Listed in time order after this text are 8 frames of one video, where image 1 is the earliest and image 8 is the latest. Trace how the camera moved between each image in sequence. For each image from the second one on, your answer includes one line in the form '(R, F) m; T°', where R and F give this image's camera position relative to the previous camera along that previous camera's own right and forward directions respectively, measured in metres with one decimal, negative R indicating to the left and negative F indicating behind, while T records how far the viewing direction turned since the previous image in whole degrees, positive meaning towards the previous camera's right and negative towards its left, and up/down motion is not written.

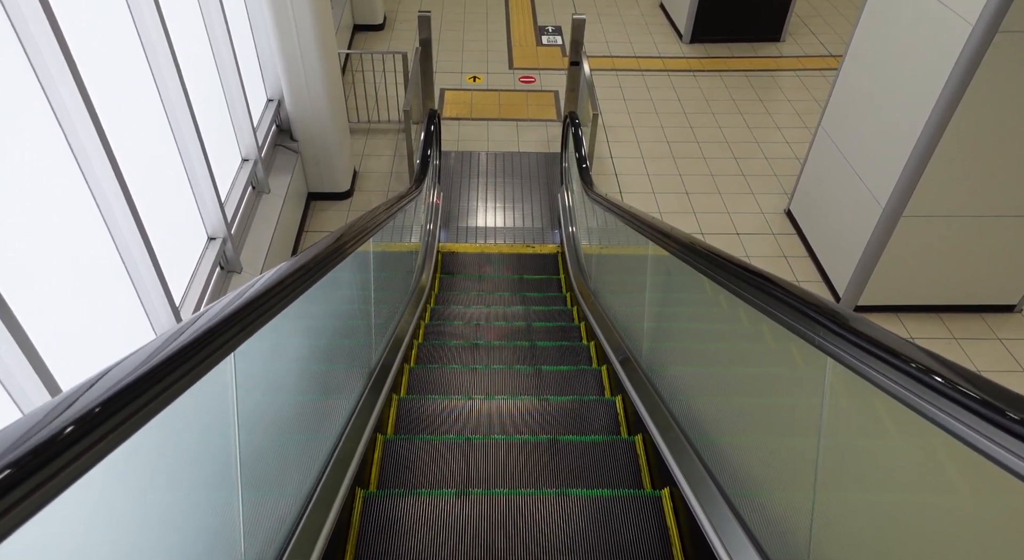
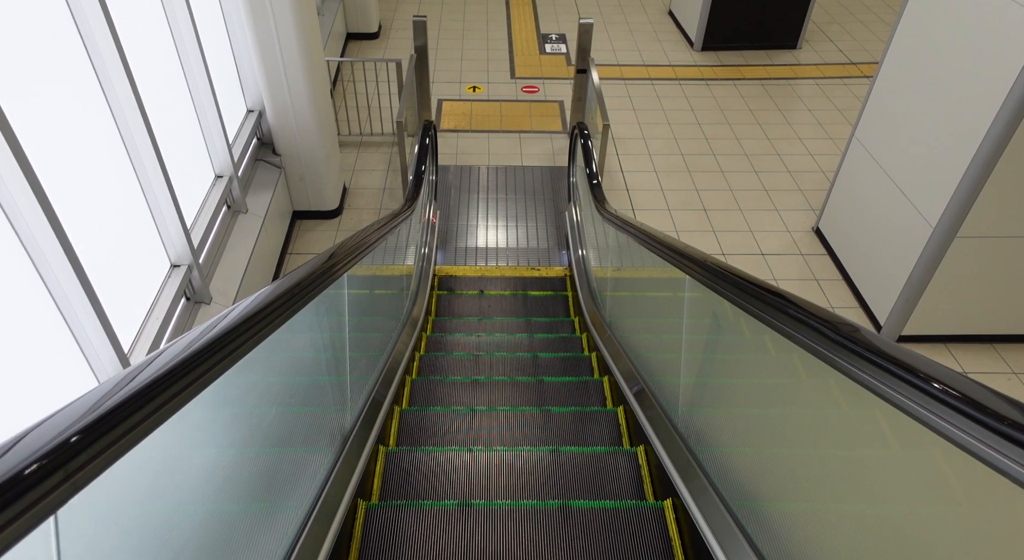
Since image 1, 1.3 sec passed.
(0.0, +0.5) m; 0°
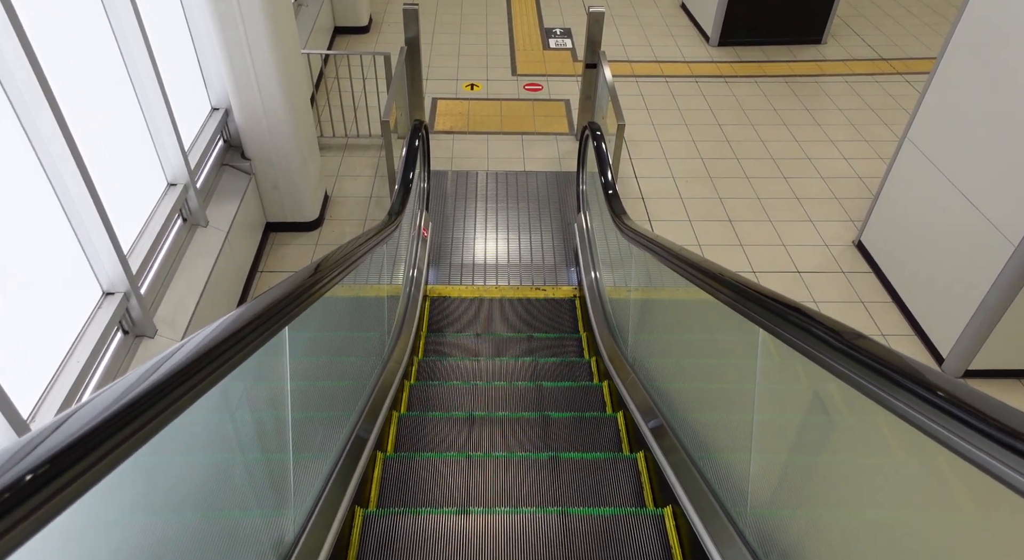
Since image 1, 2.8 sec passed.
(0.0, +0.6) m; 0°
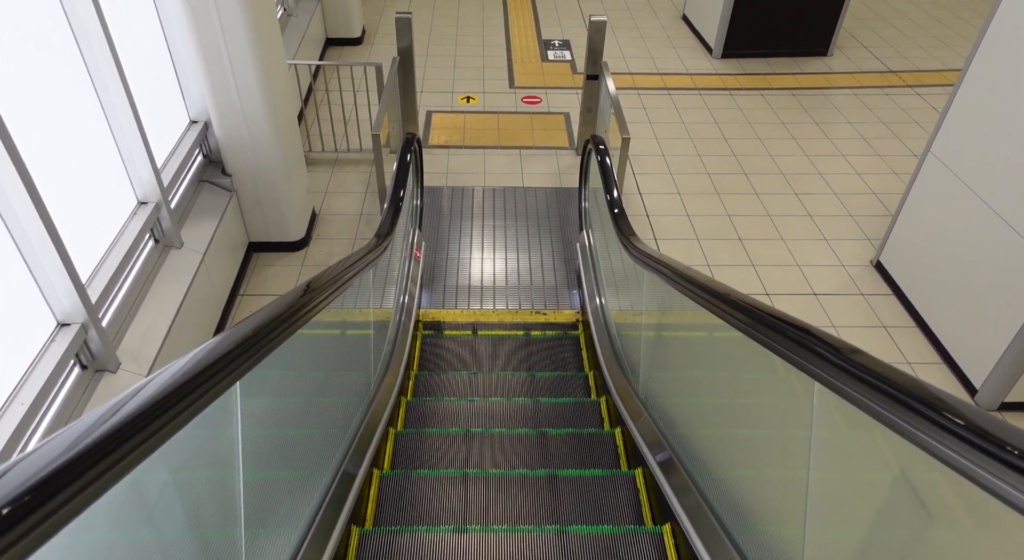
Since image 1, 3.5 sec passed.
(0.0, +0.3) m; 0°
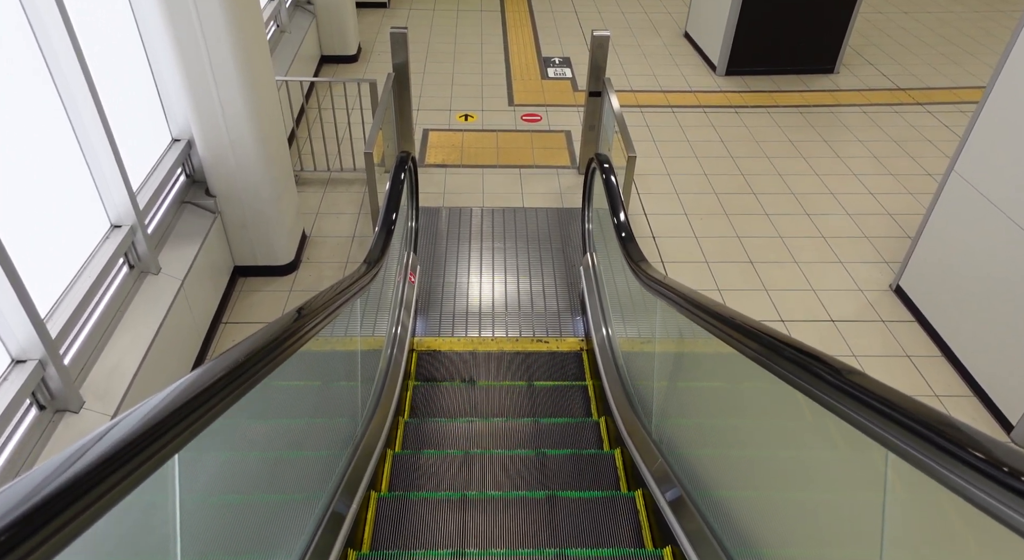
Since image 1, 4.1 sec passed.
(0.0, +0.2) m; 0°
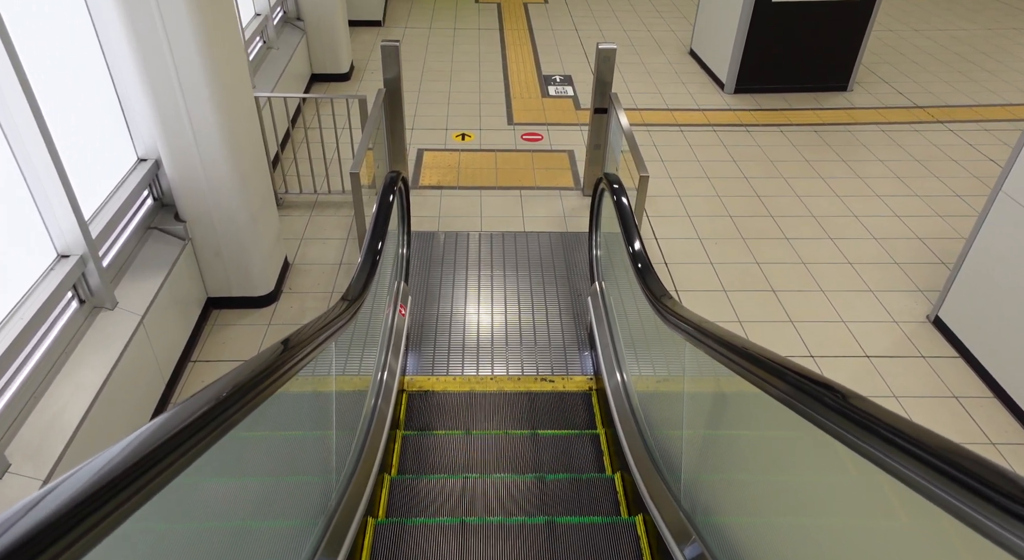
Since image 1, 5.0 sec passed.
(0.0, +0.4) m; 0°
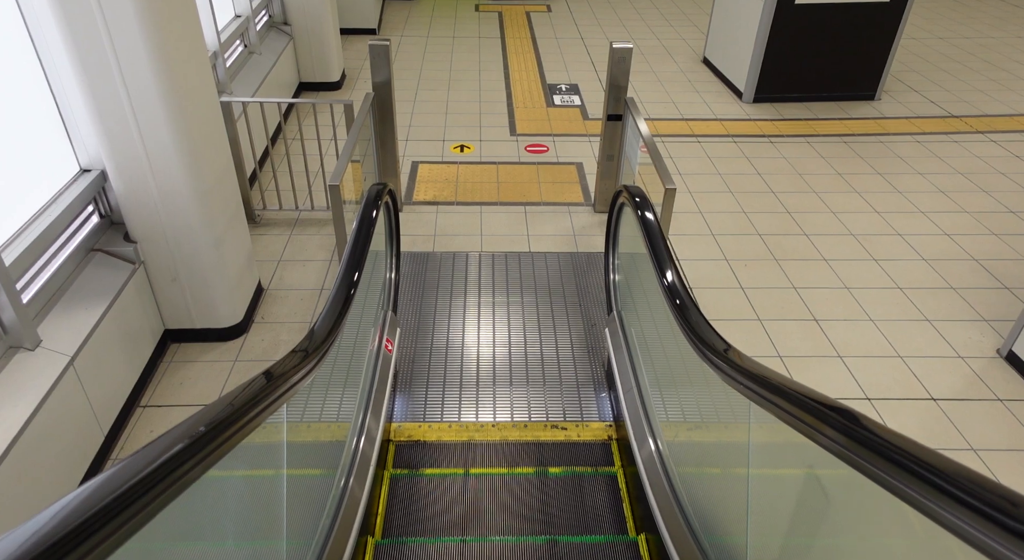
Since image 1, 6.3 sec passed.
(0.0, +0.5) m; 0°
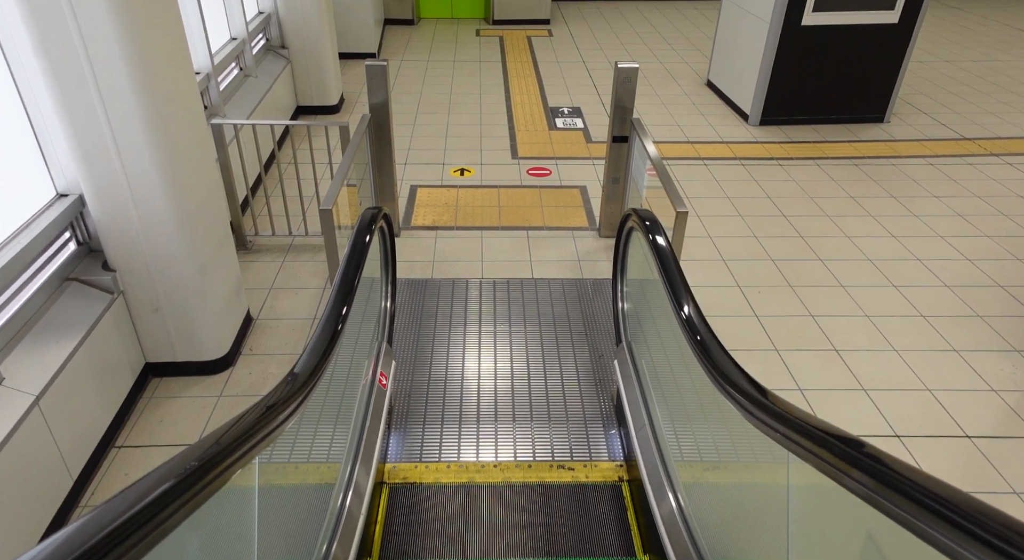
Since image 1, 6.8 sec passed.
(0.0, +0.2) m; 0°
